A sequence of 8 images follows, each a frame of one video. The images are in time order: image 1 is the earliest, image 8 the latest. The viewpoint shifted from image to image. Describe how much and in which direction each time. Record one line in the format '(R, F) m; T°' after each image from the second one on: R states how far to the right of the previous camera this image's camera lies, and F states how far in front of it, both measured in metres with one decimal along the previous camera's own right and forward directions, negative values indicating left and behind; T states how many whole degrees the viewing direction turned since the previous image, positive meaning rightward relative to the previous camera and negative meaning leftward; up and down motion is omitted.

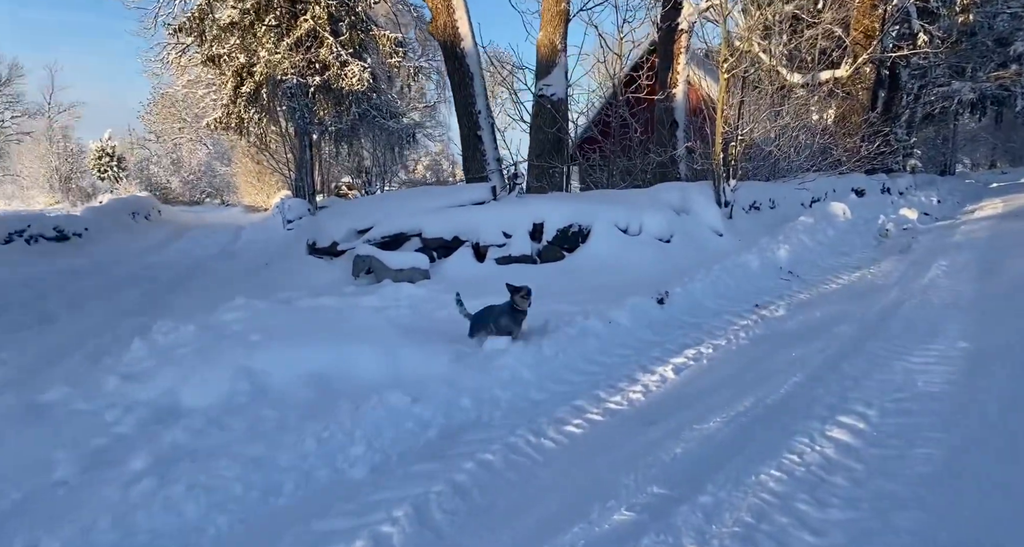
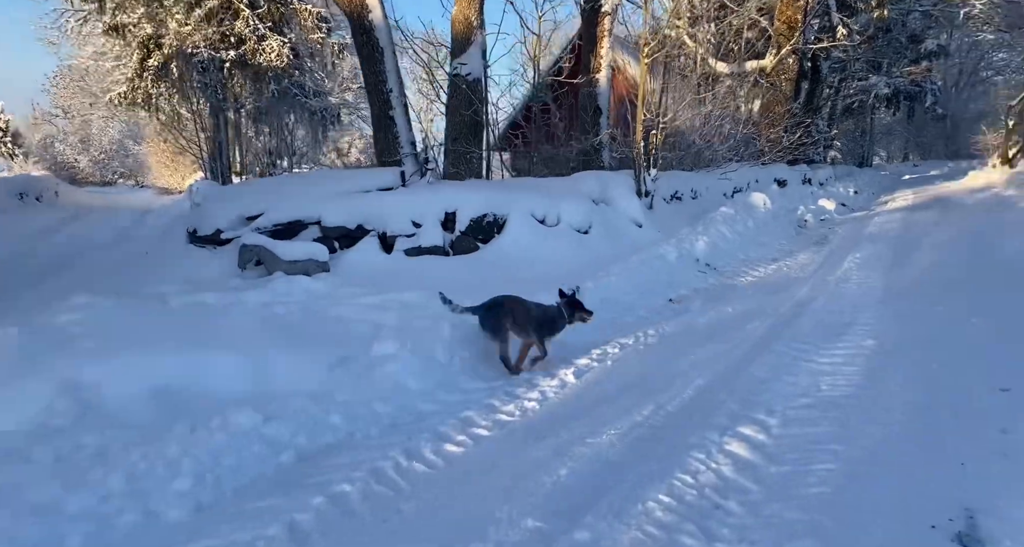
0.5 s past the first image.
(+0.3, +0.4) m; +5°
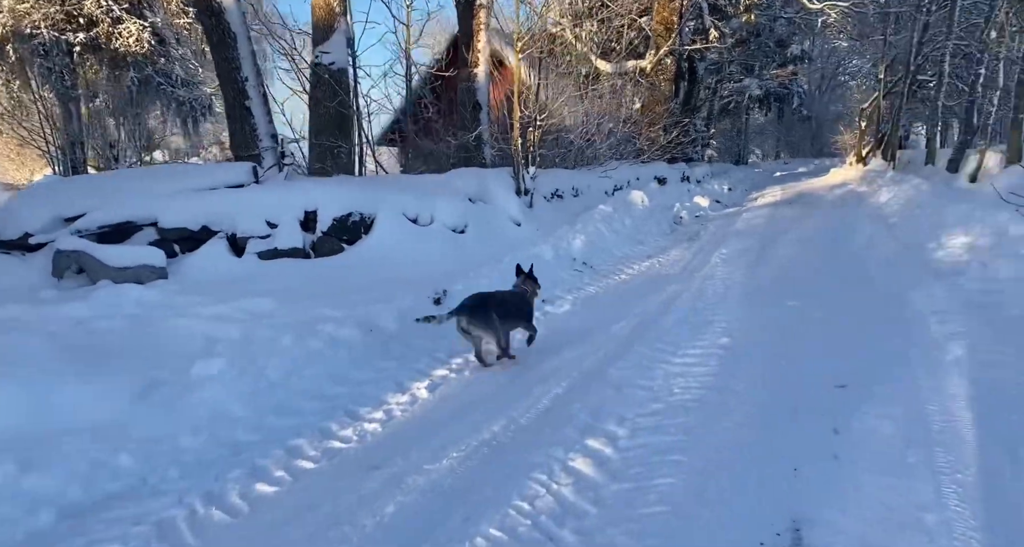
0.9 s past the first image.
(+0.4, +0.3) m; +9°
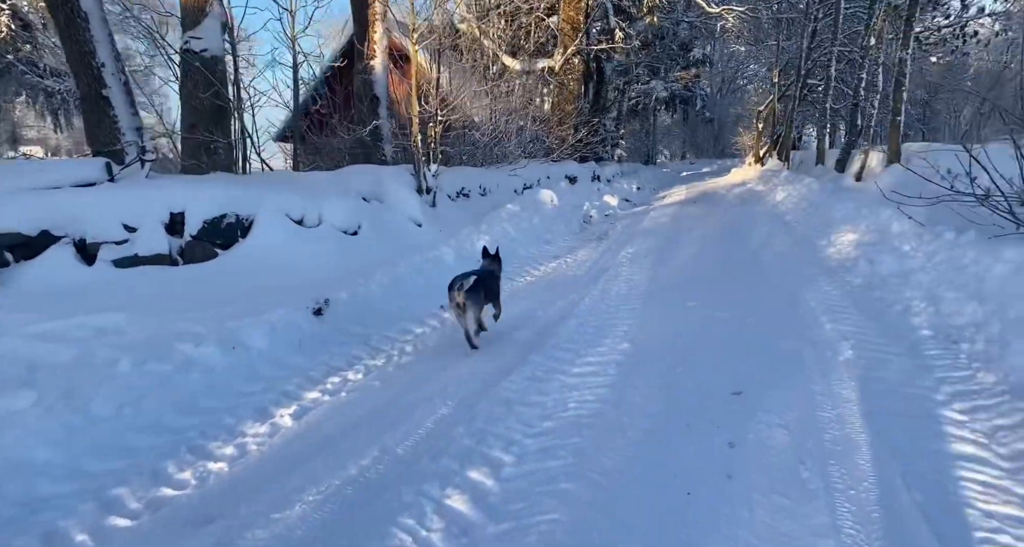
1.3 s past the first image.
(+0.3, +0.4) m; +7°
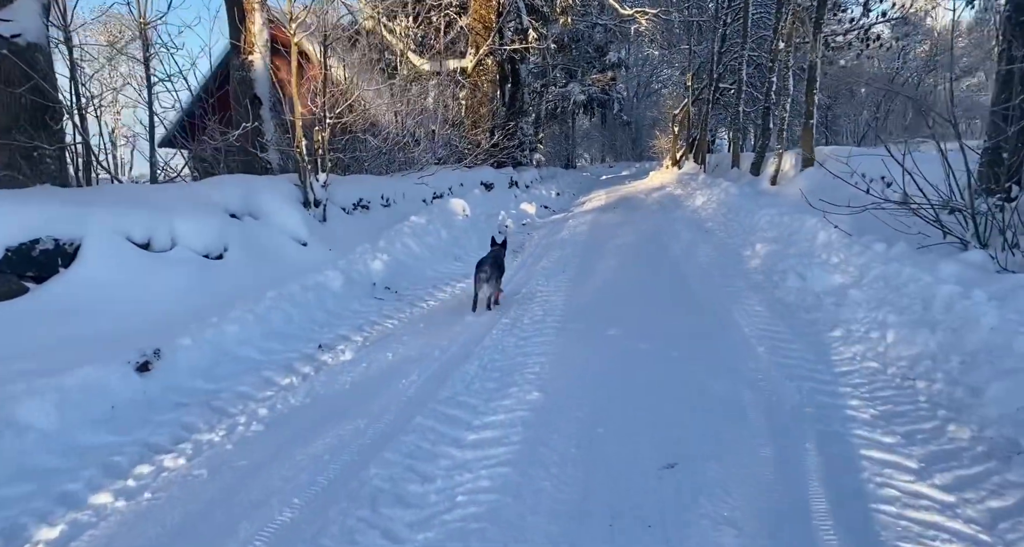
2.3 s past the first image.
(+0.3, +1.0) m; +6°
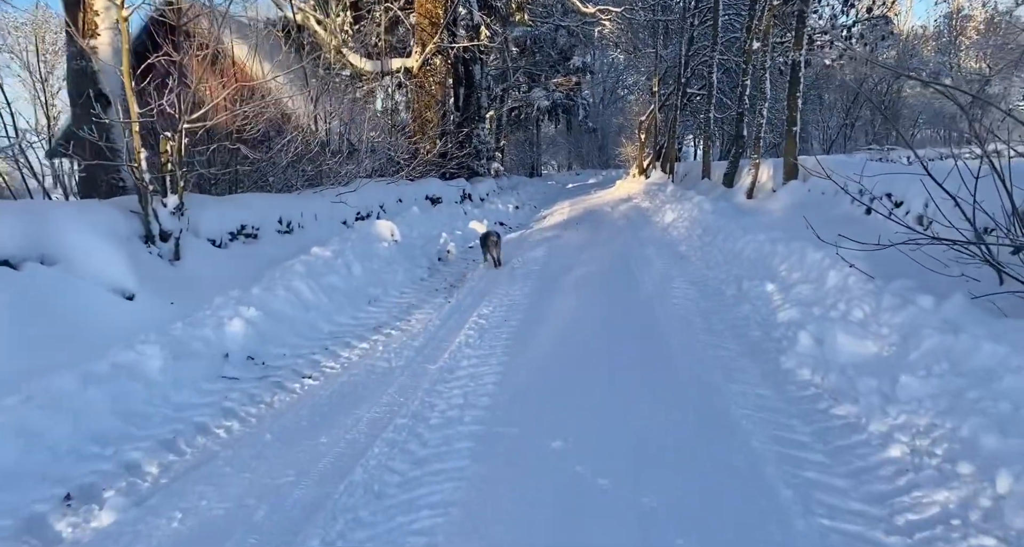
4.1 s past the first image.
(+0.5, +2.2) m; +3°
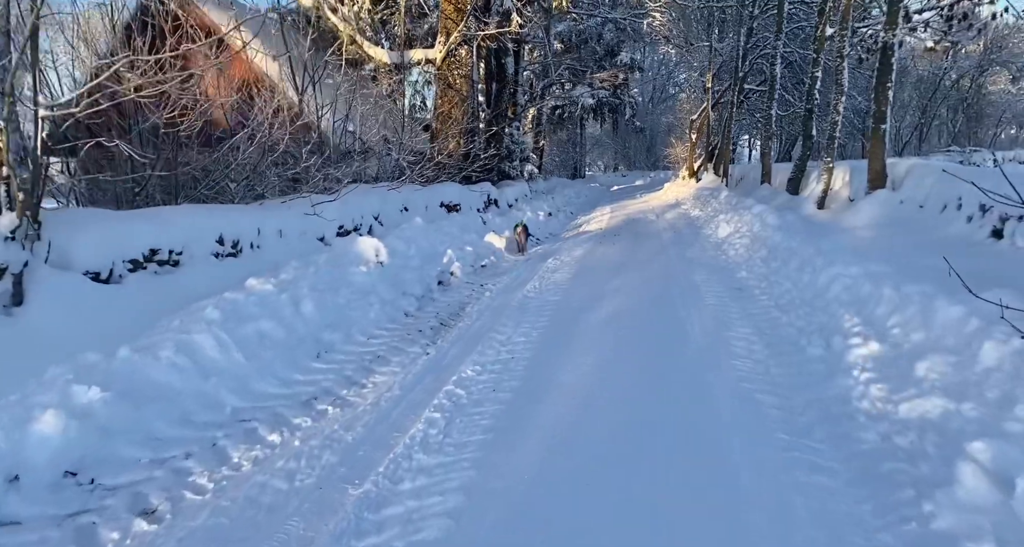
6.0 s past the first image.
(+0.4, +2.3) m; -4°
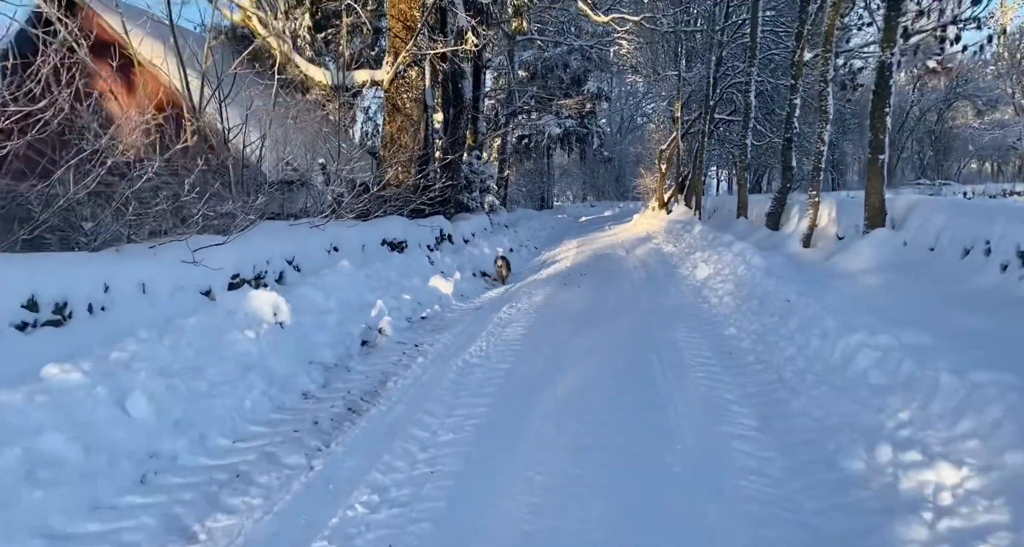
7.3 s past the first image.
(+0.4, +1.9) m; +3°
